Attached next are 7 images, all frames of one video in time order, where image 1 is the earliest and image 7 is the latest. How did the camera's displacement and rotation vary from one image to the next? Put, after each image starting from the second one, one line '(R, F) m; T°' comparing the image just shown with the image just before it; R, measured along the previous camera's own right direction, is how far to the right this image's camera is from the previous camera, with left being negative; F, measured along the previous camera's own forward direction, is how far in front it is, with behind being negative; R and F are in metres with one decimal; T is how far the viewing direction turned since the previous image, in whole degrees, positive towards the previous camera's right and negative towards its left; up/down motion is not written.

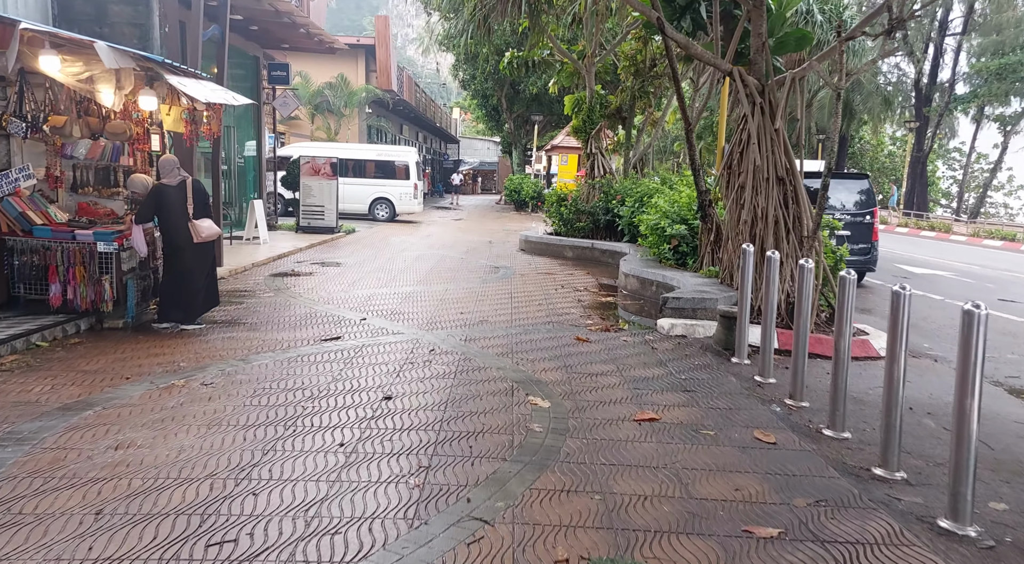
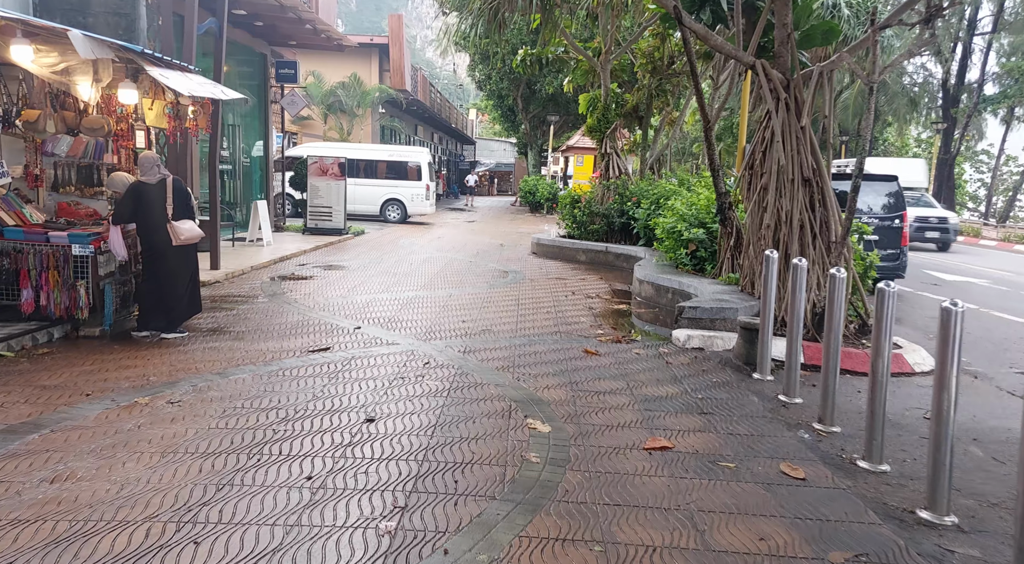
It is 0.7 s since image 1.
(+0.1, +0.5) m; -1°
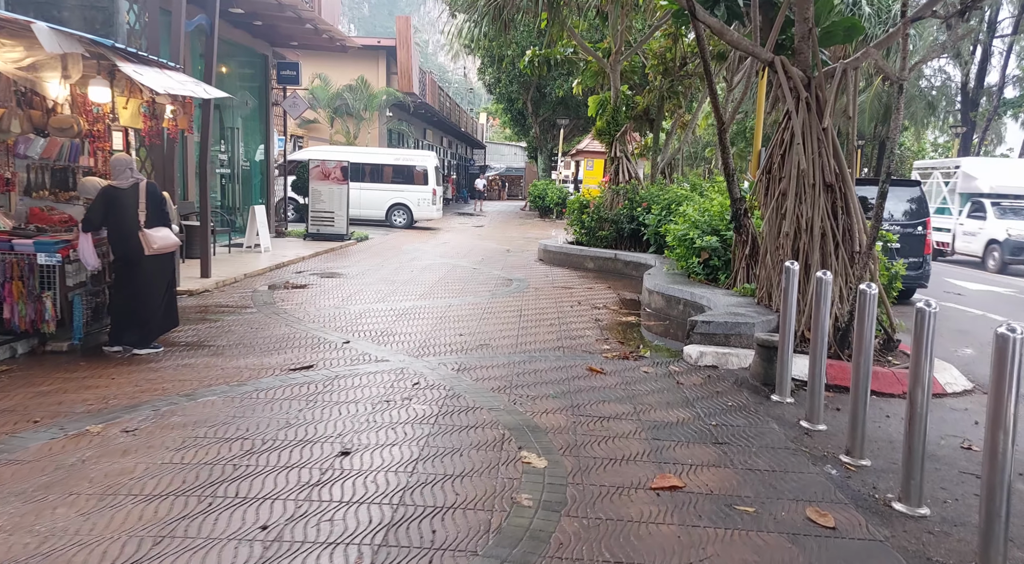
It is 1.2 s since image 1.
(+0.1, +0.5) m; -1°
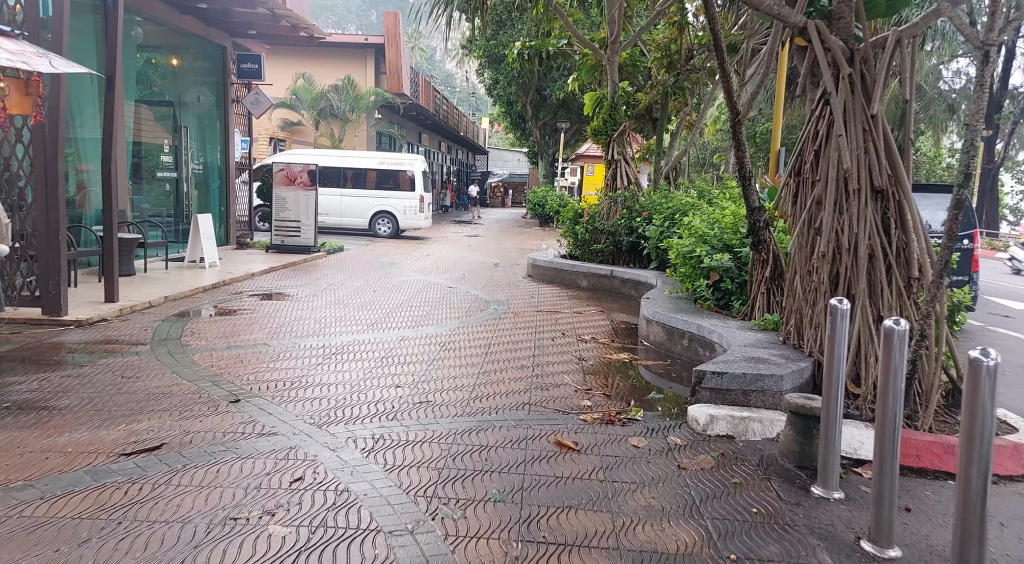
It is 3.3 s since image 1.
(+0.4, +1.6) m; -1°
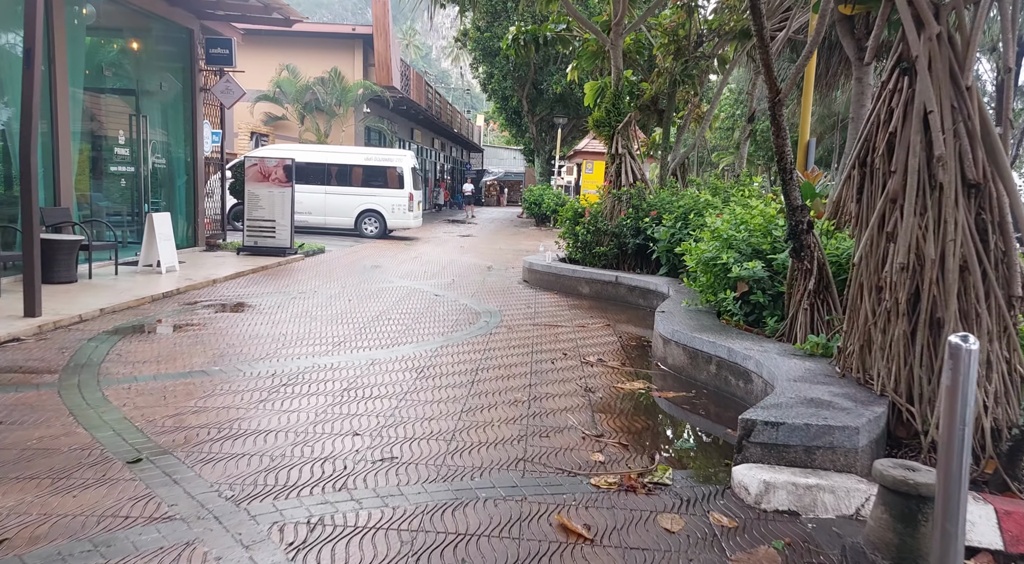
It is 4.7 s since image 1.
(0.0, +1.2) m; 0°
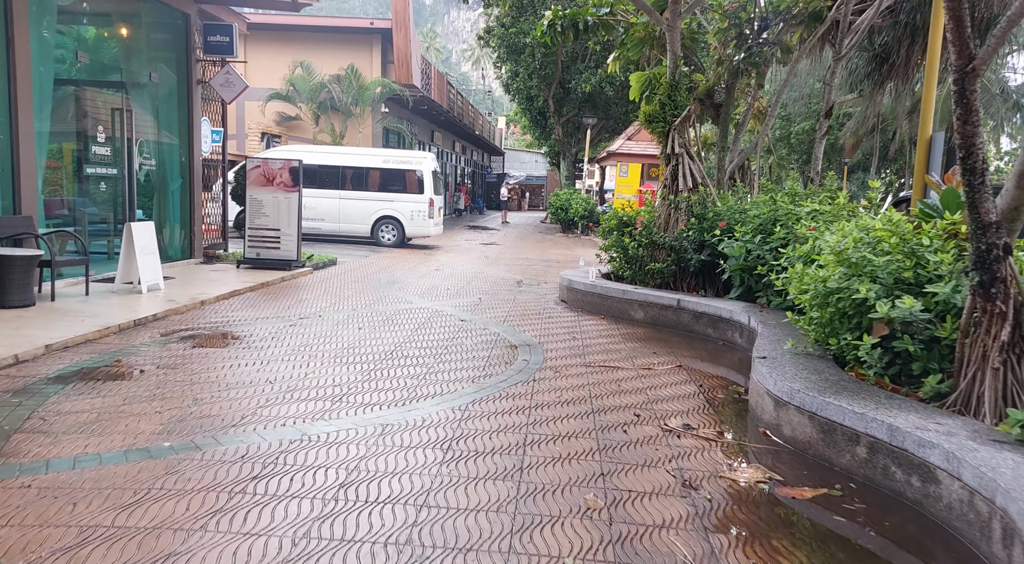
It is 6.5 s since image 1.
(-0.3, +1.6) m; -1°
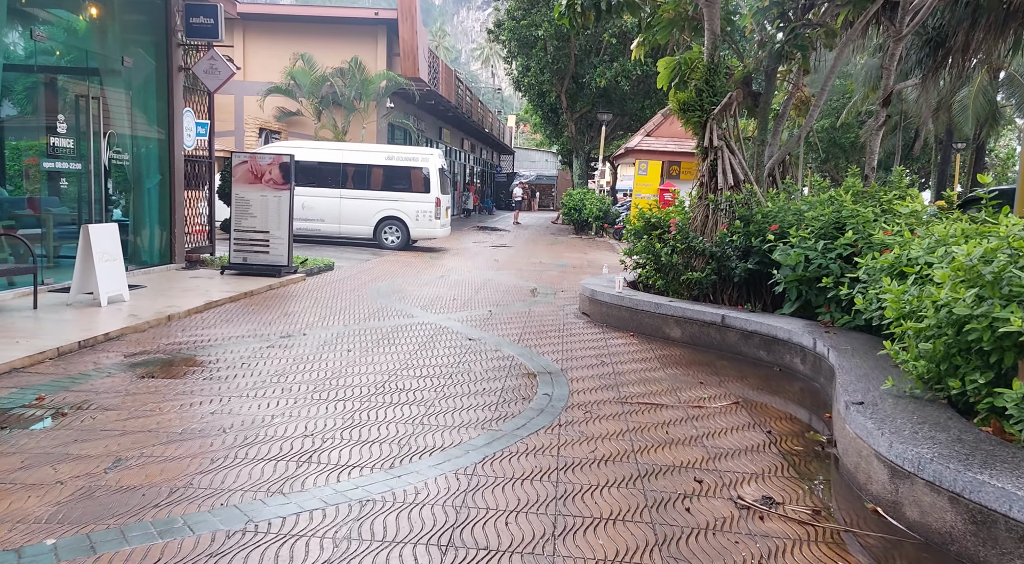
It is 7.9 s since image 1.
(-0.1, +1.2) m; -1°
